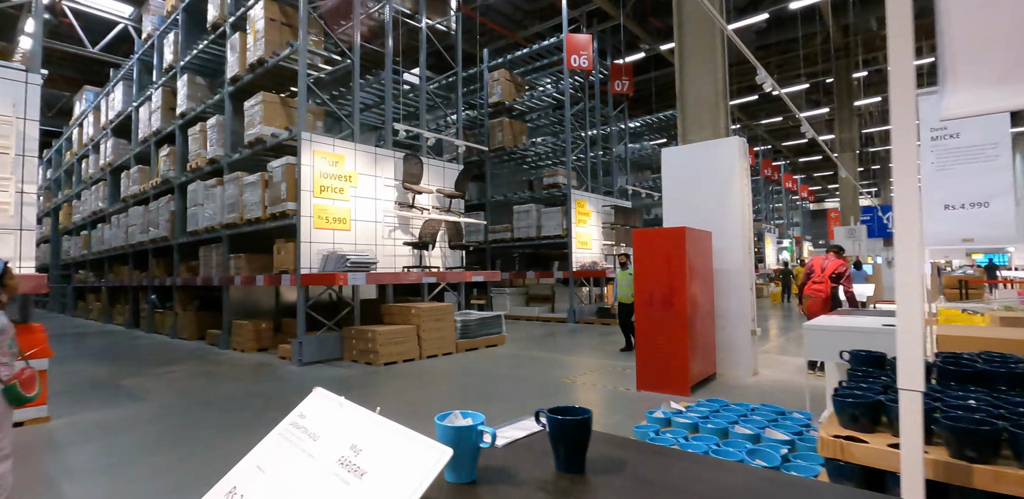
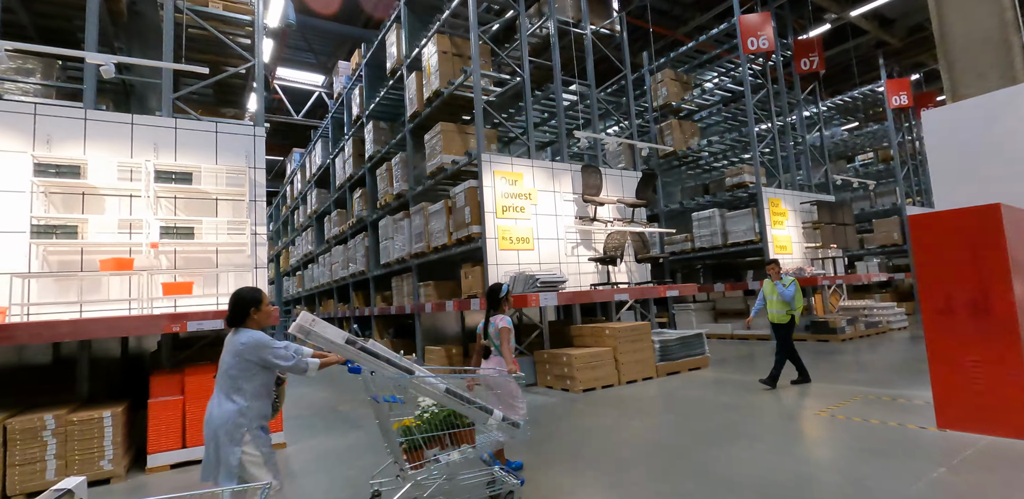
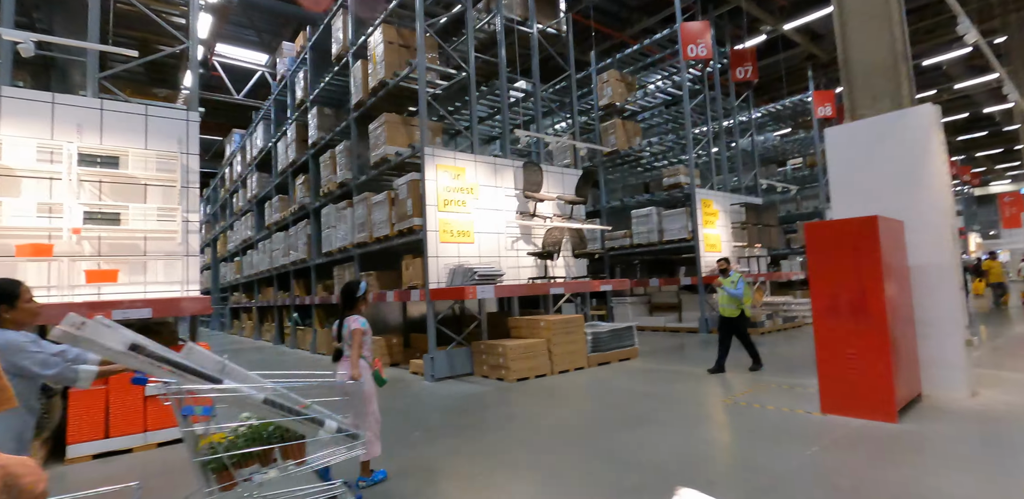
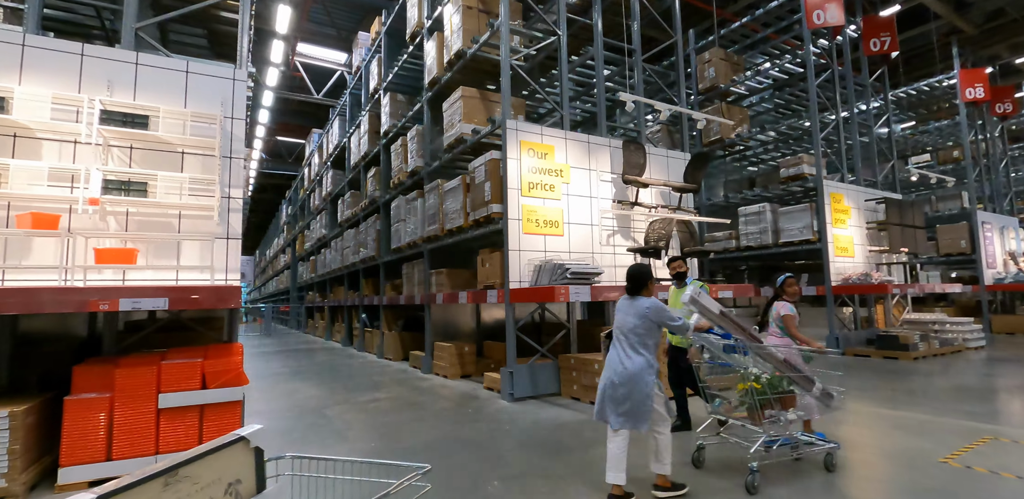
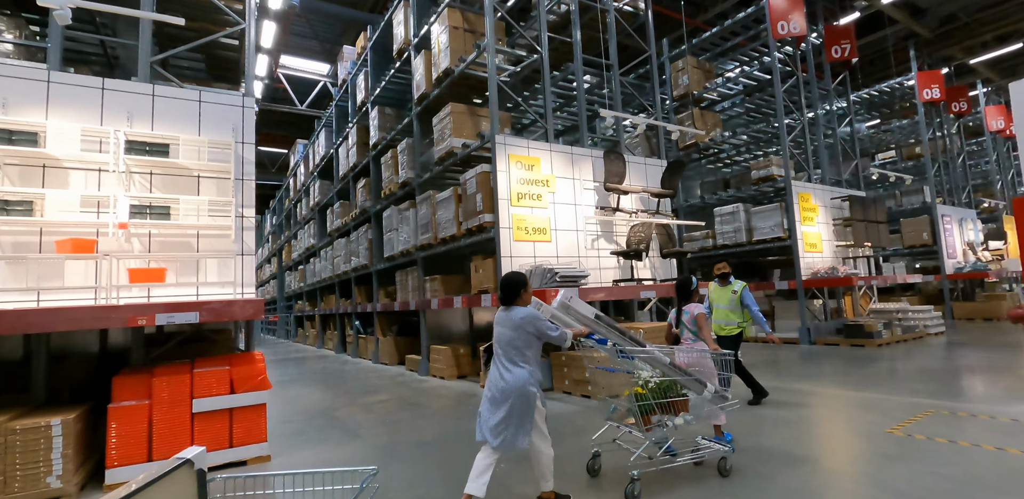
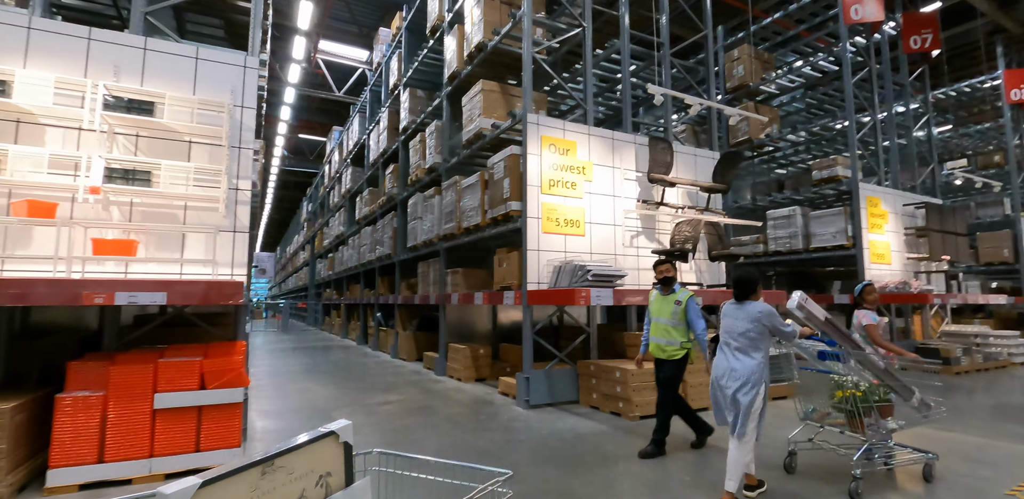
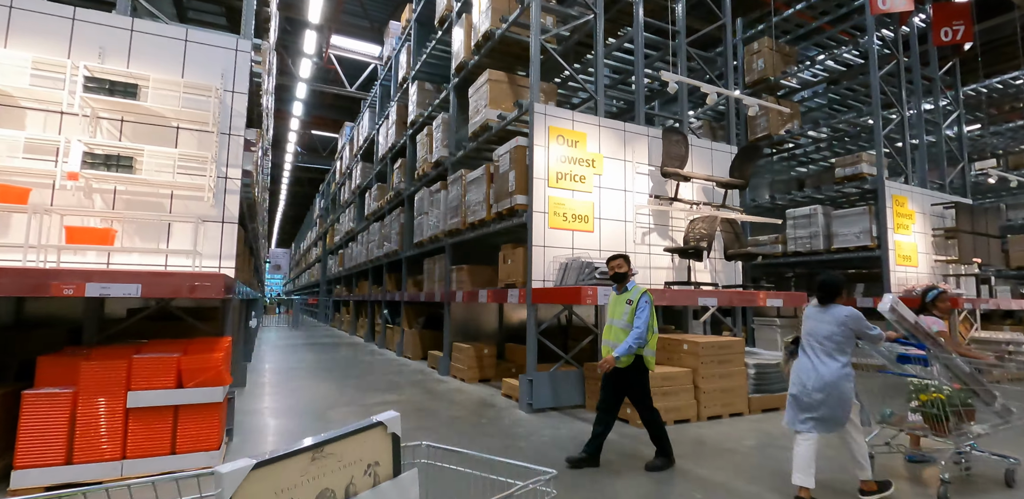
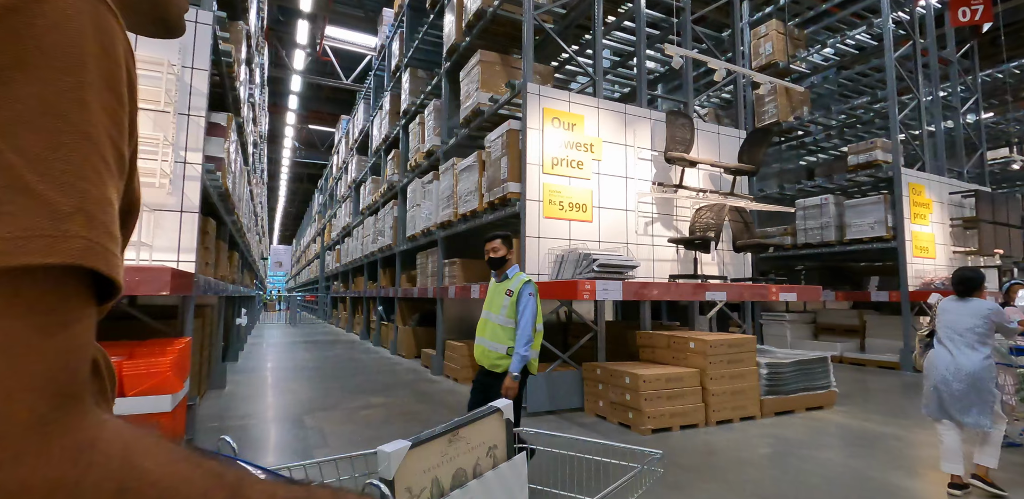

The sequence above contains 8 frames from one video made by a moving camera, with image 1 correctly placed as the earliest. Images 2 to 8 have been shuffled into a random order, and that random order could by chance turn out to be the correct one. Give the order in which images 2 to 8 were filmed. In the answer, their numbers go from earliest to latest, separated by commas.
3, 2, 5, 4, 6, 7, 8
